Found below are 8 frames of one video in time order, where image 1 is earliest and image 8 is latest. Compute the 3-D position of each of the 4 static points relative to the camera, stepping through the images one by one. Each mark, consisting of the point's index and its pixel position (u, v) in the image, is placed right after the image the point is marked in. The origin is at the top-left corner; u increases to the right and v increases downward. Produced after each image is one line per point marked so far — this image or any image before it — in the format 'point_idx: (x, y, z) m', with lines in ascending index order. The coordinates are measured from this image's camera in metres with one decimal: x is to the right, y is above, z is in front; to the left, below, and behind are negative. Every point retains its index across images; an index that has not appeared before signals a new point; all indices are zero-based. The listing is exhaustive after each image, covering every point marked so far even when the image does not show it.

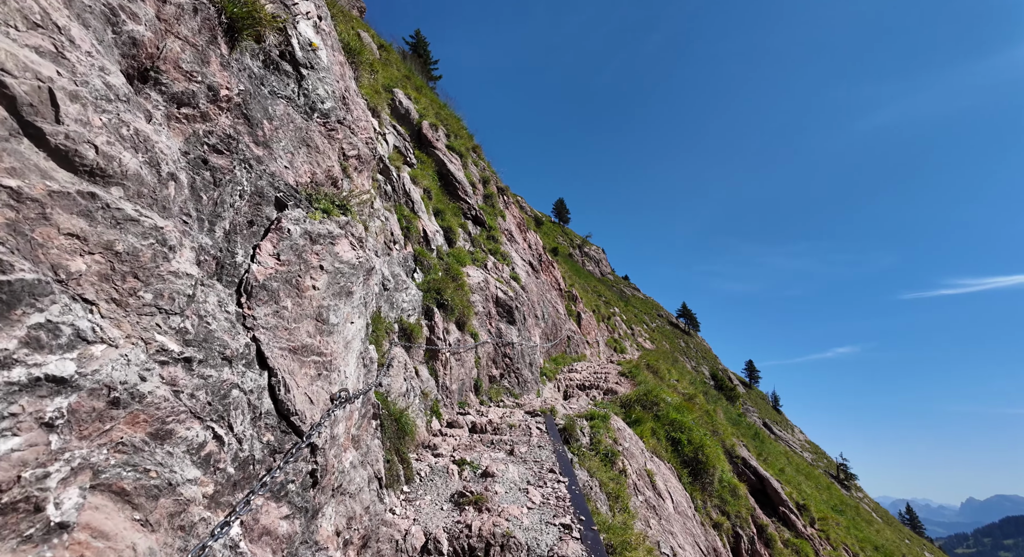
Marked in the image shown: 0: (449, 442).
0: (-1.2, -3.2, +9.1) m
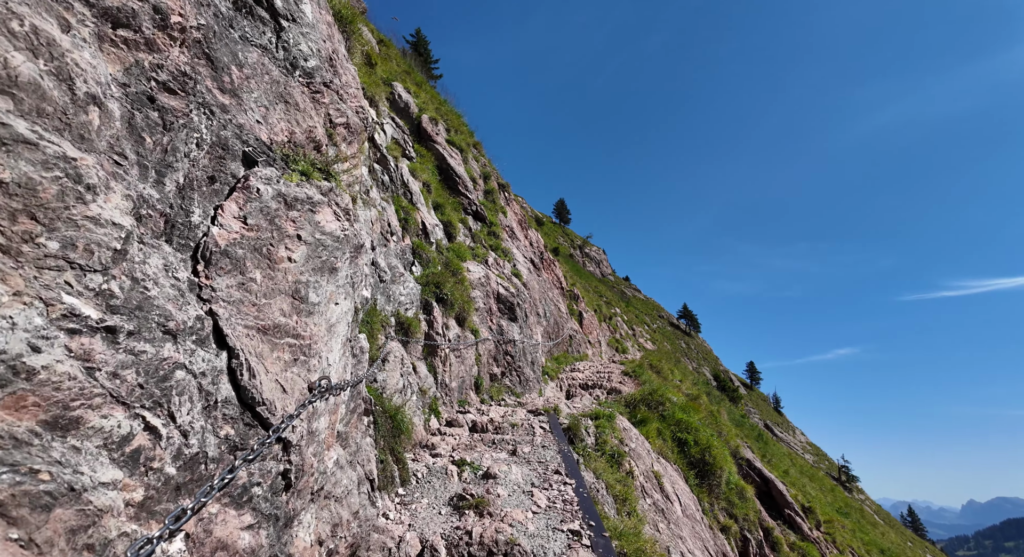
0: (-1.2, -3.0, +8.6) m
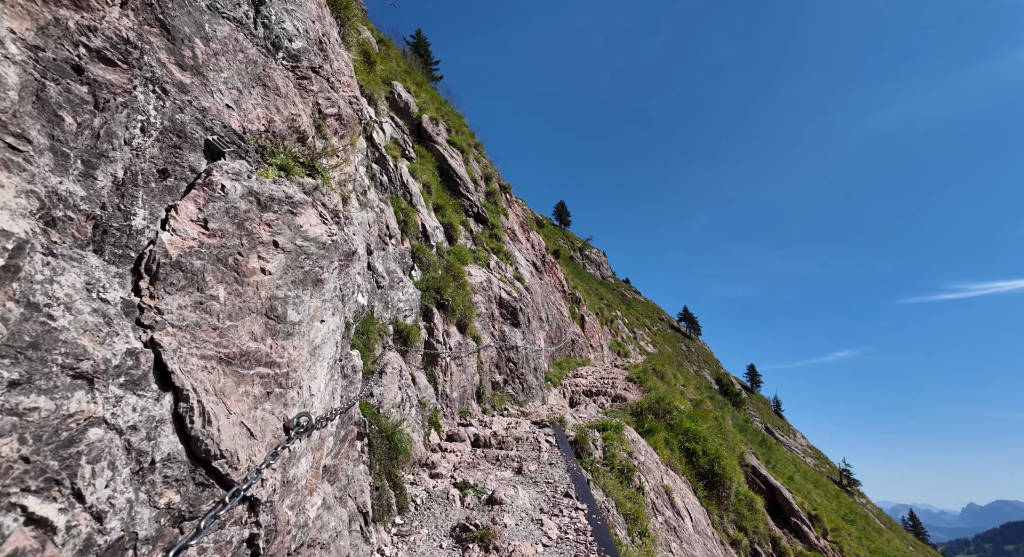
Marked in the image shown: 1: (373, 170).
0: (-1.1, -3.1, +8.1) m
1: (-3.4, +2.7, +11.8) m
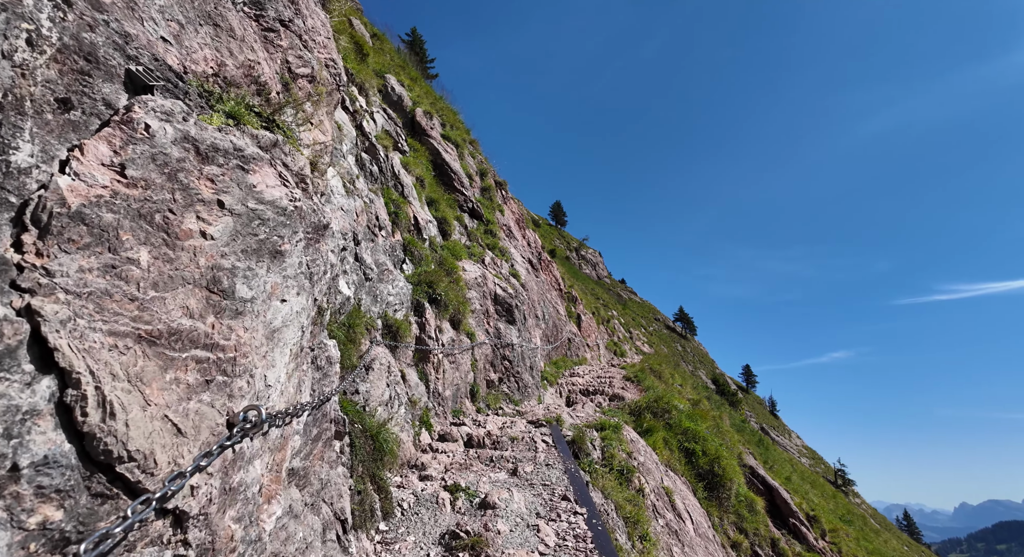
0: (-1.2, -2.9, +7.7) m
1: (-3.6, +2.8, +11.3) m
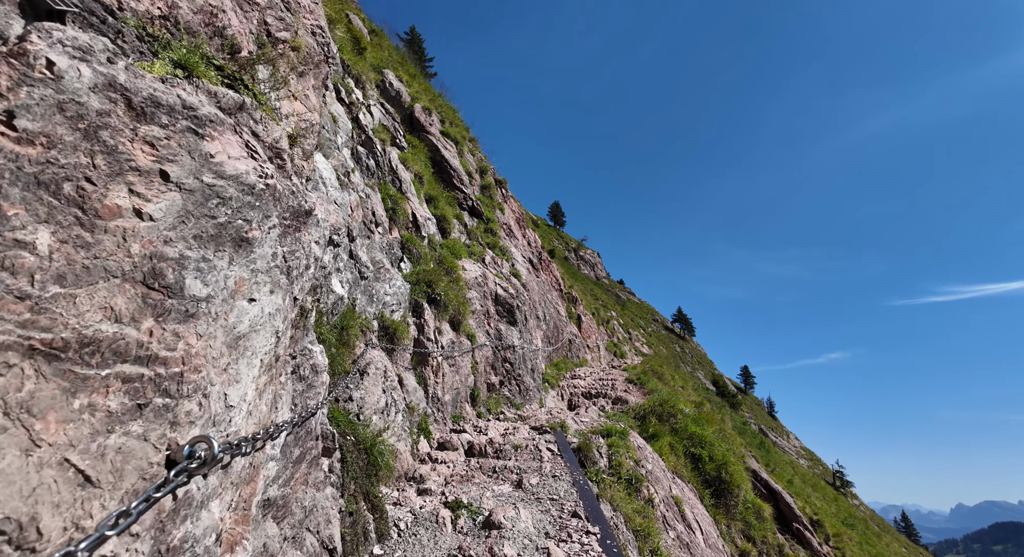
0: (-1.1, -2.9, +7.1) m
1: (-3.5, +2.8, +10.8) m
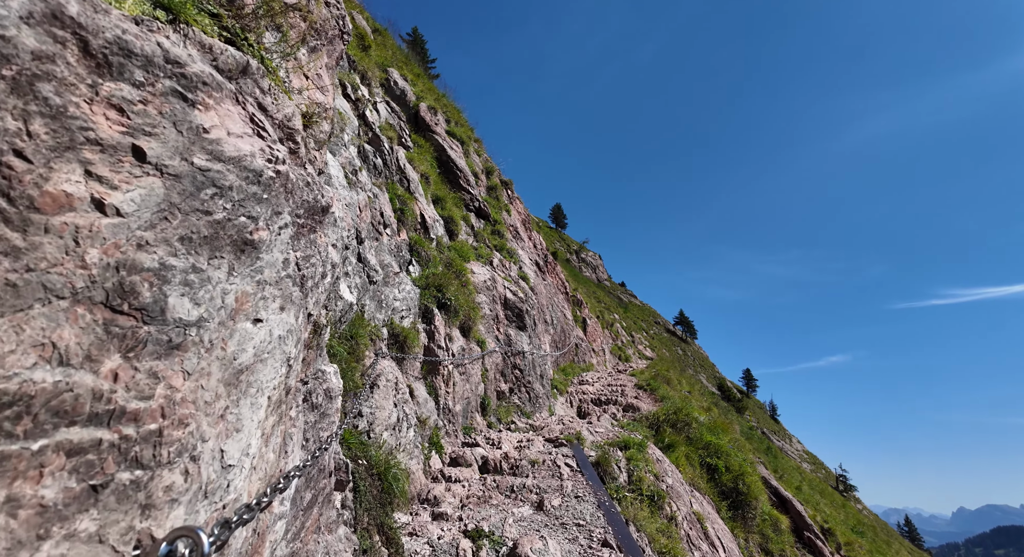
0: (-0.8, -3.0, +6.6) m
1: (-3.2, +2.8, +10.3) m
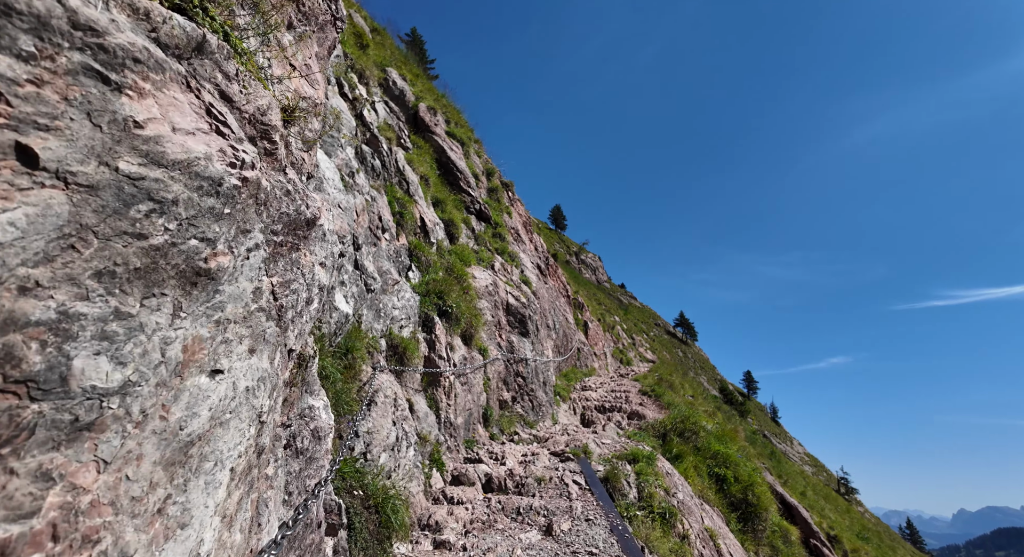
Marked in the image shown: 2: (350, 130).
0: (-0.7, -3.1, +6.2) m
1: (-3.1, +2.6, +9.9) m
2: (-3.3, +3.1, +9.8) m
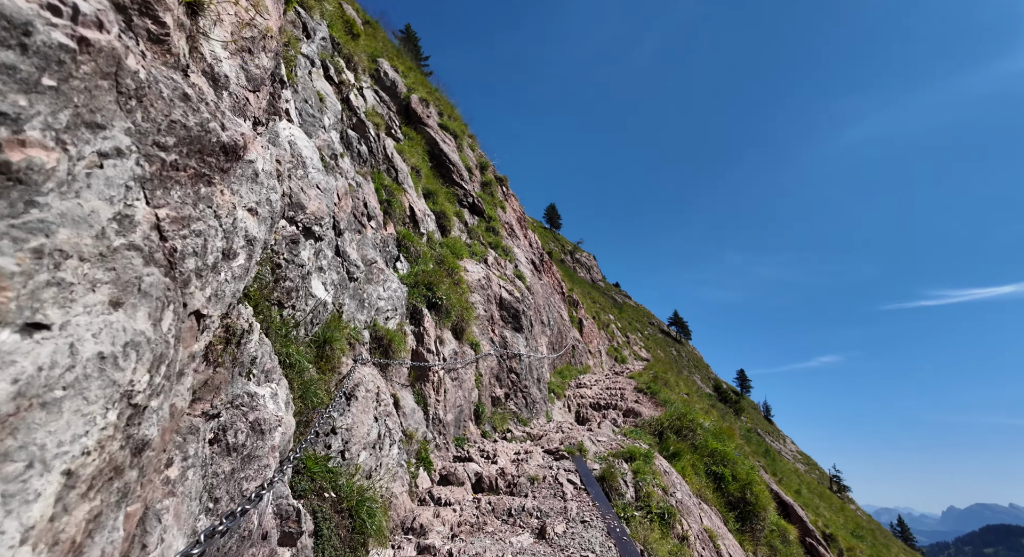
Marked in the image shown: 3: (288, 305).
0: (-0.8, -2.9, +5.8) m
1: (-3.2, +2.8, +9.5) m
2: (-3.5, +3.3, +9.4) m
3: (-2.2, -0.3, +5.0) m
